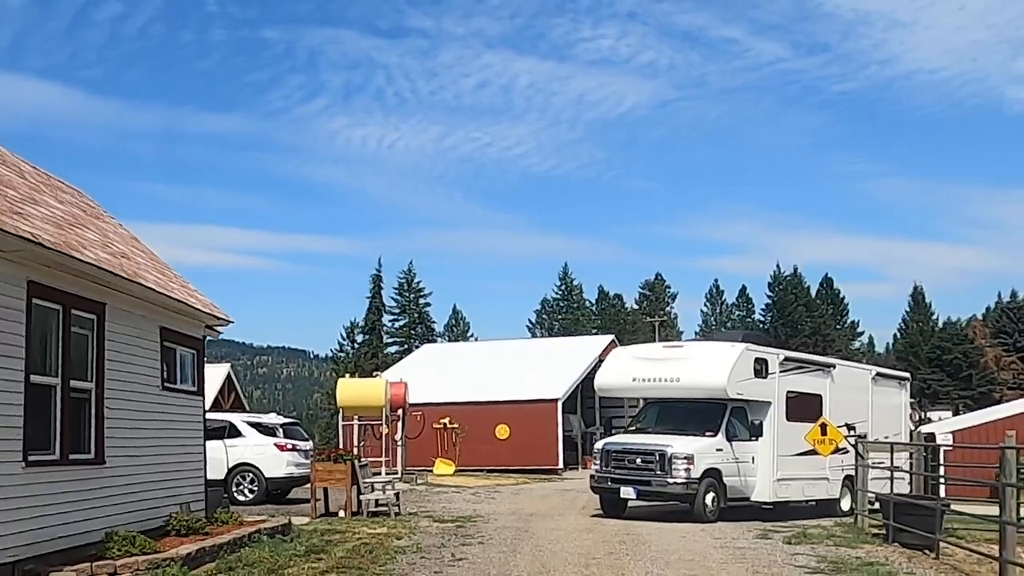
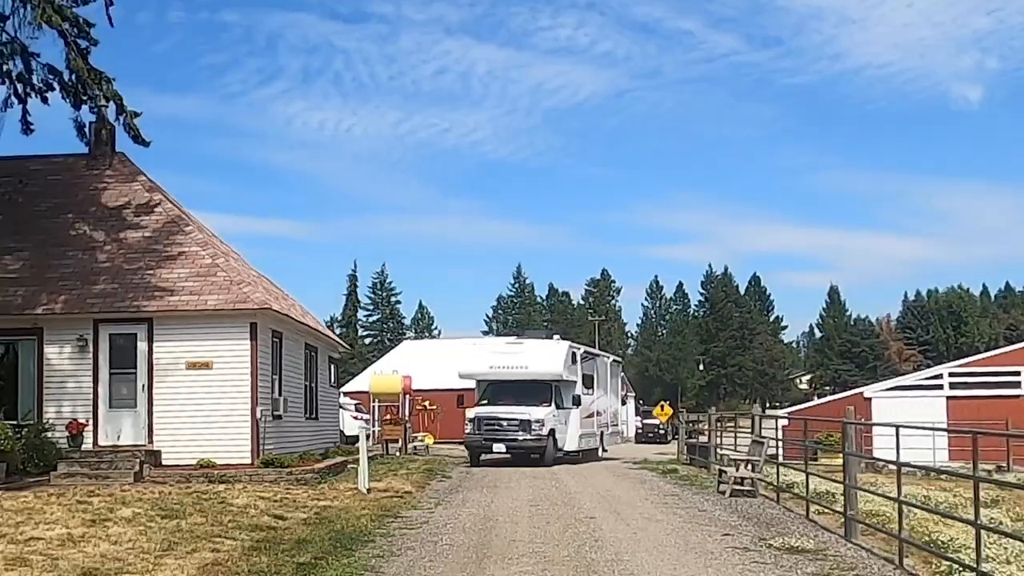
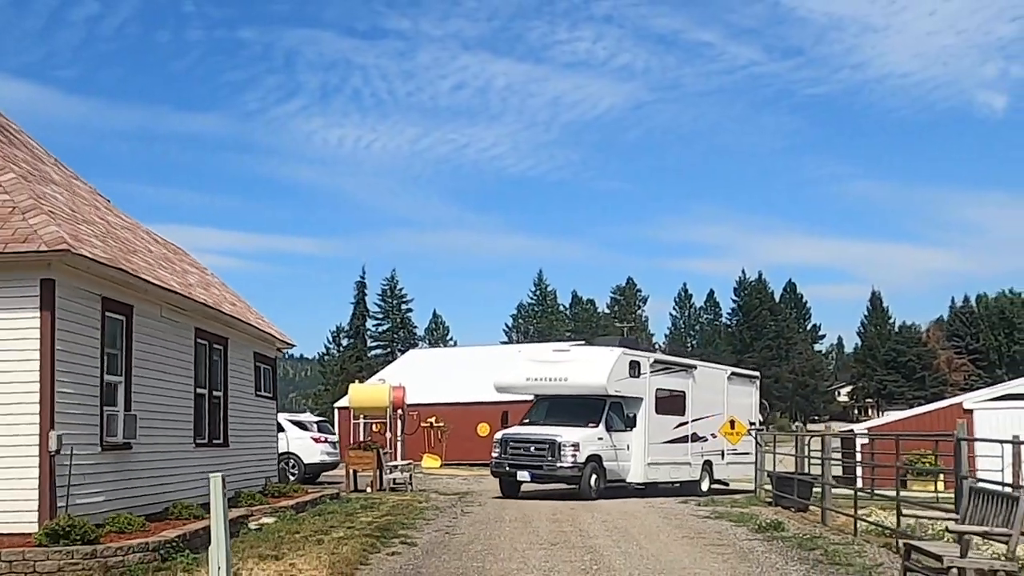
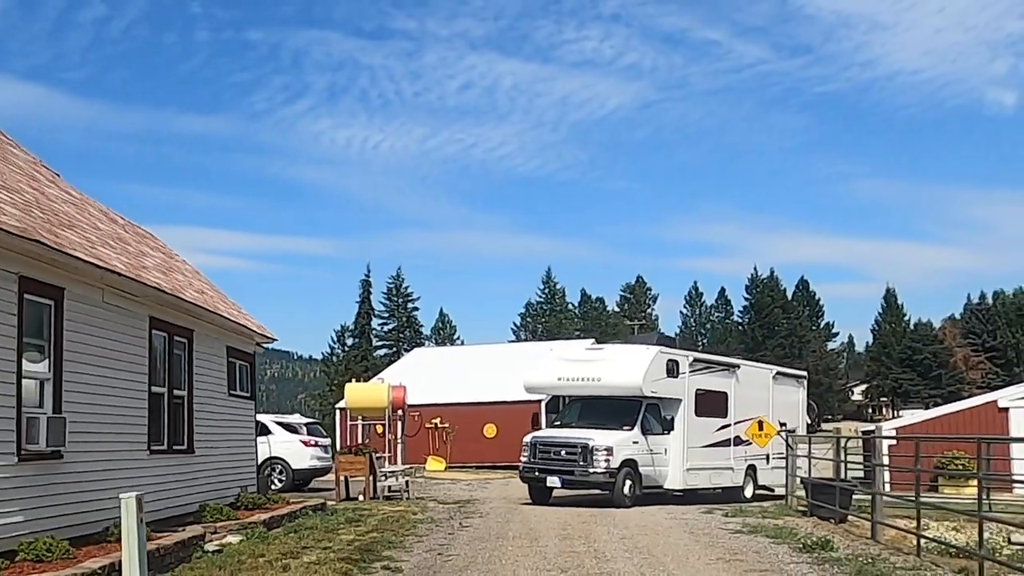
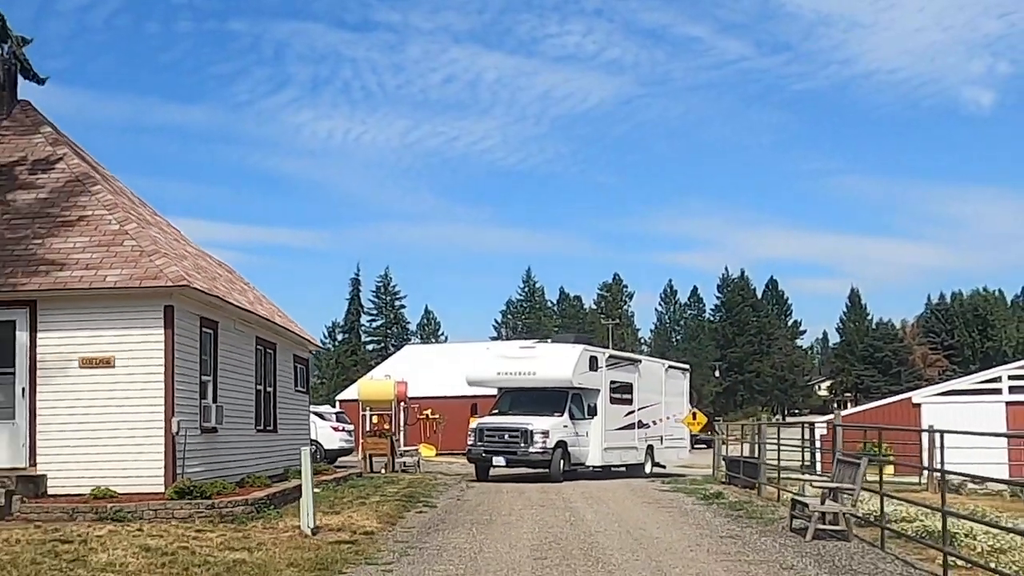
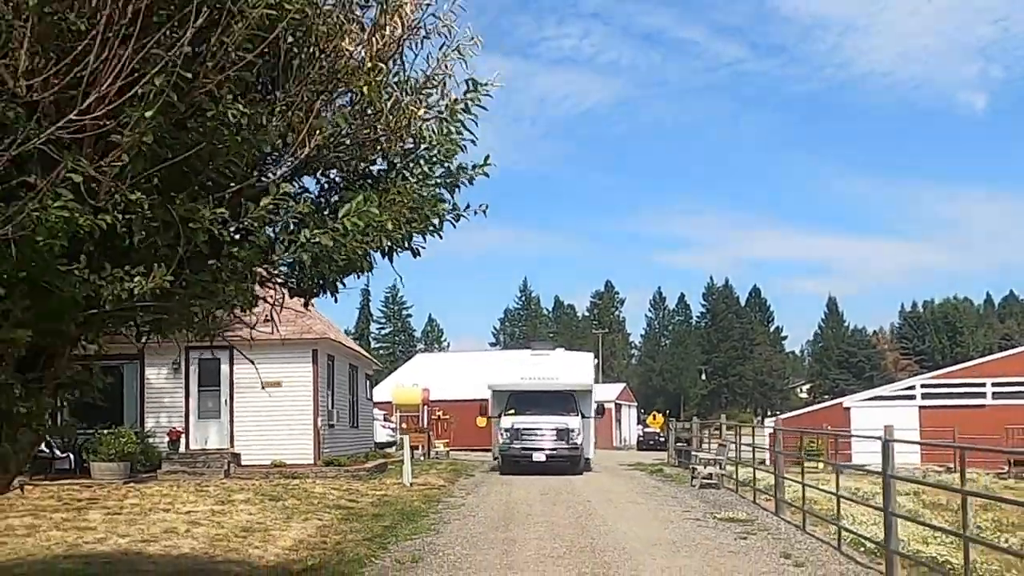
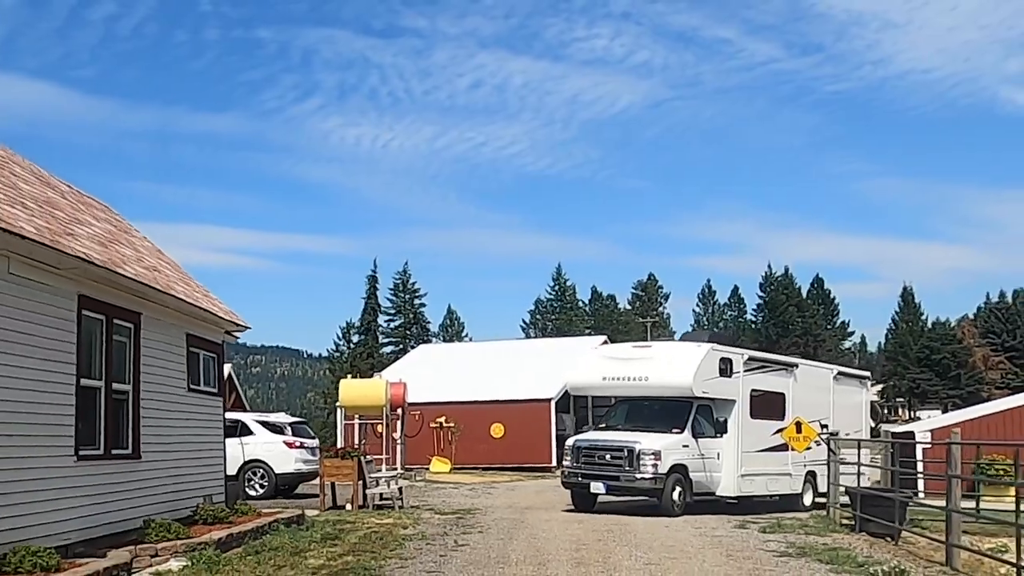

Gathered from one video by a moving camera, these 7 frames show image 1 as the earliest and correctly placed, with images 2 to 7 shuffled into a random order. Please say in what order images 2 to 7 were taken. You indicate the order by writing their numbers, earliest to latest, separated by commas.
7, 4, 3, 5, 2, 6
